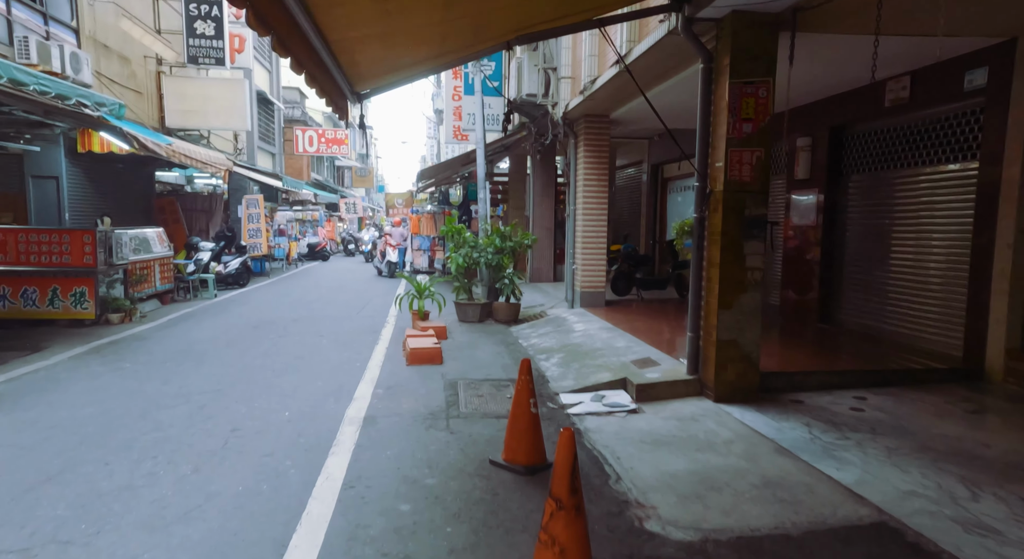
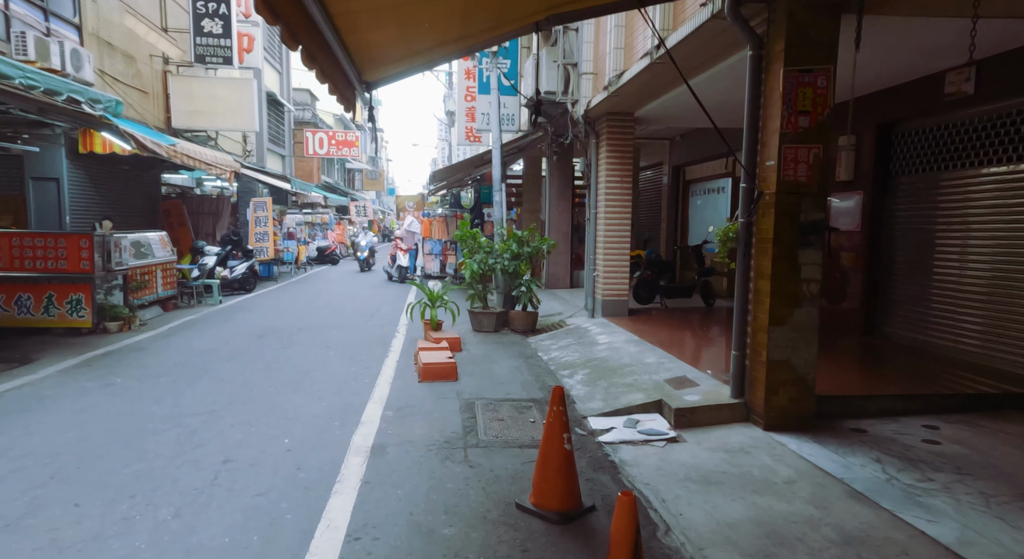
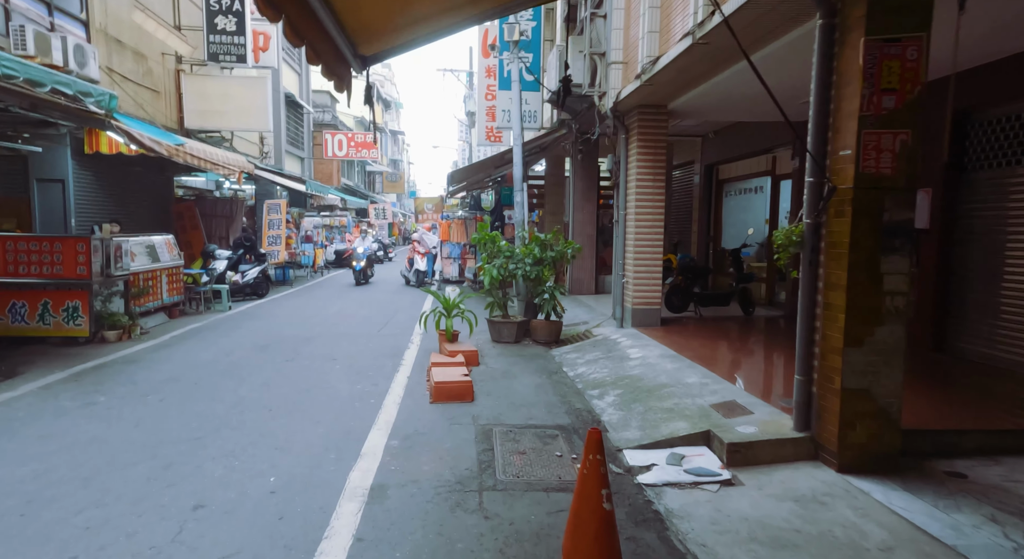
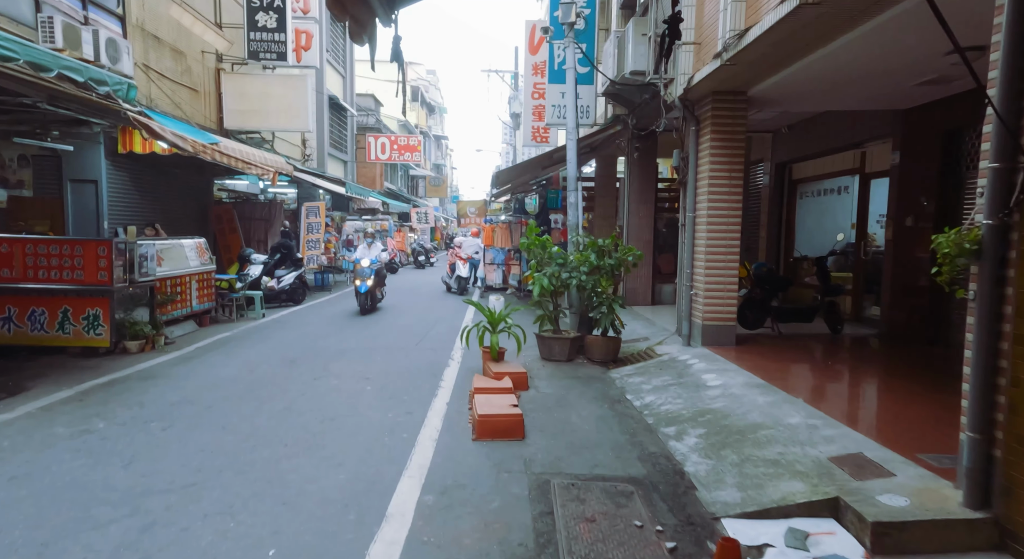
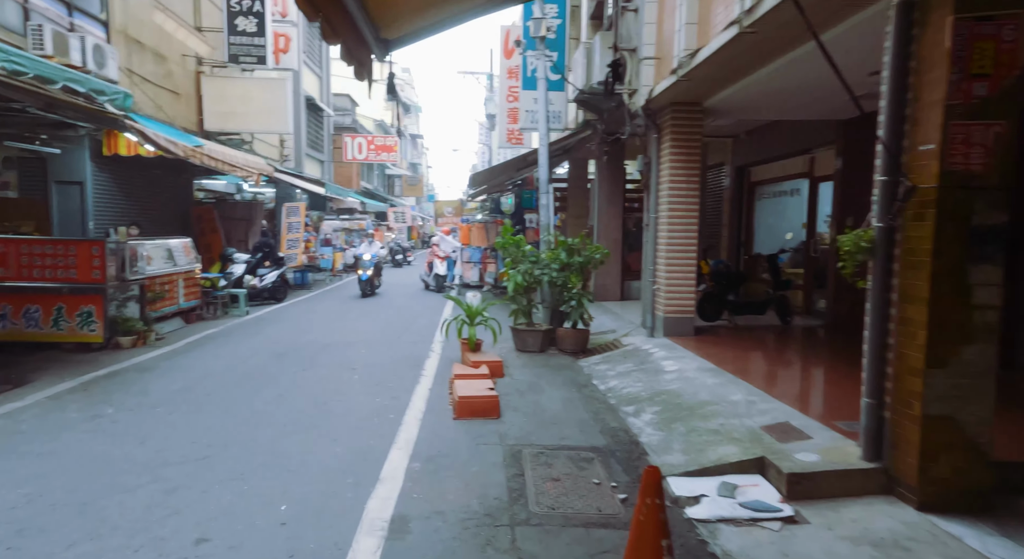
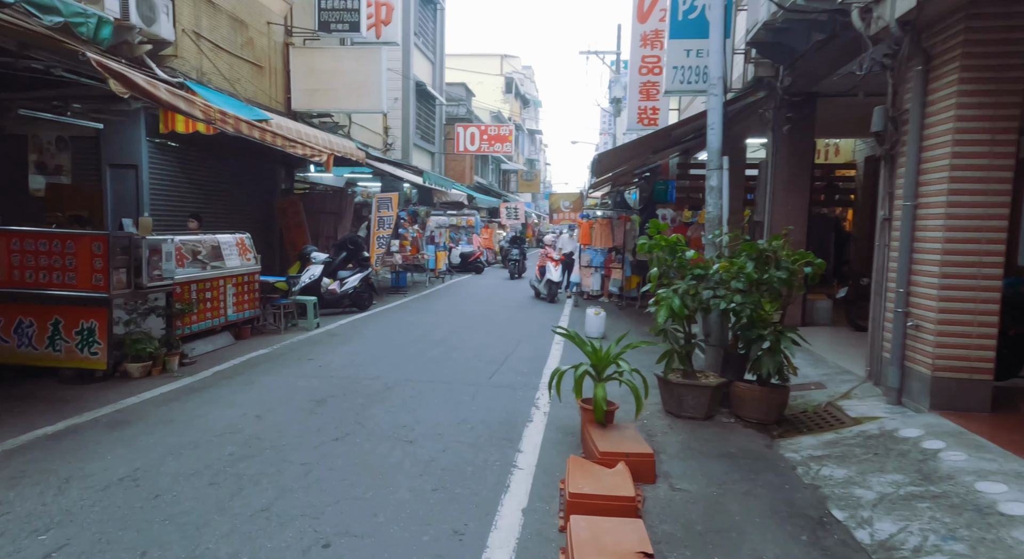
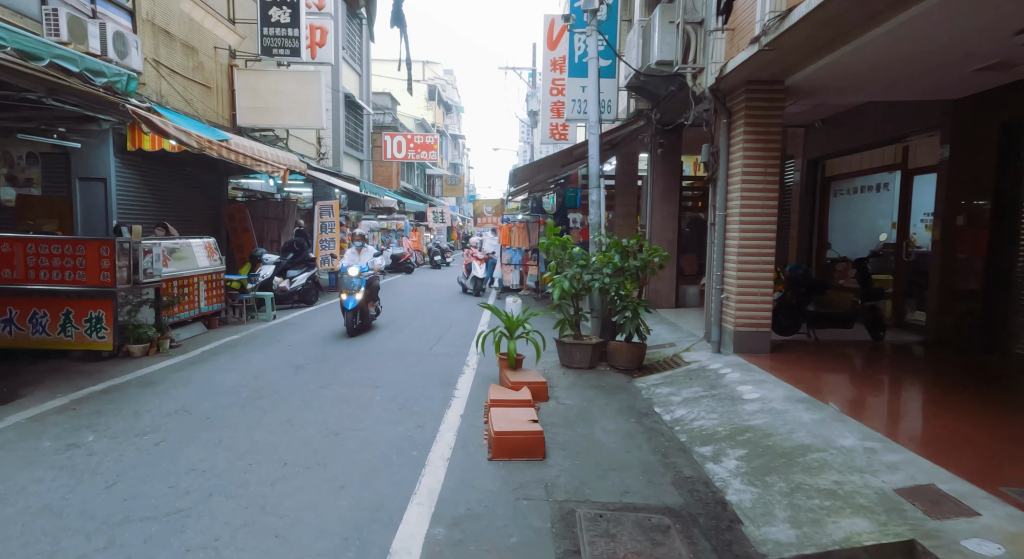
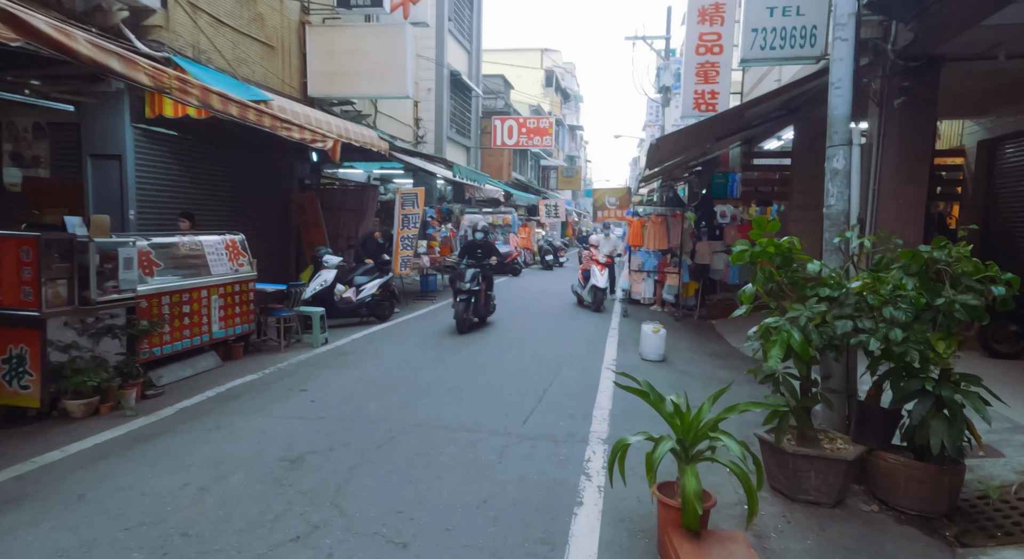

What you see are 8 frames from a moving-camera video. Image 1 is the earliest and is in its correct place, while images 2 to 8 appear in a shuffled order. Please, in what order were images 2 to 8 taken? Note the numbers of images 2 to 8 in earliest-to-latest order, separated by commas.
2, 3, 5, 4, 7, 6, 8
